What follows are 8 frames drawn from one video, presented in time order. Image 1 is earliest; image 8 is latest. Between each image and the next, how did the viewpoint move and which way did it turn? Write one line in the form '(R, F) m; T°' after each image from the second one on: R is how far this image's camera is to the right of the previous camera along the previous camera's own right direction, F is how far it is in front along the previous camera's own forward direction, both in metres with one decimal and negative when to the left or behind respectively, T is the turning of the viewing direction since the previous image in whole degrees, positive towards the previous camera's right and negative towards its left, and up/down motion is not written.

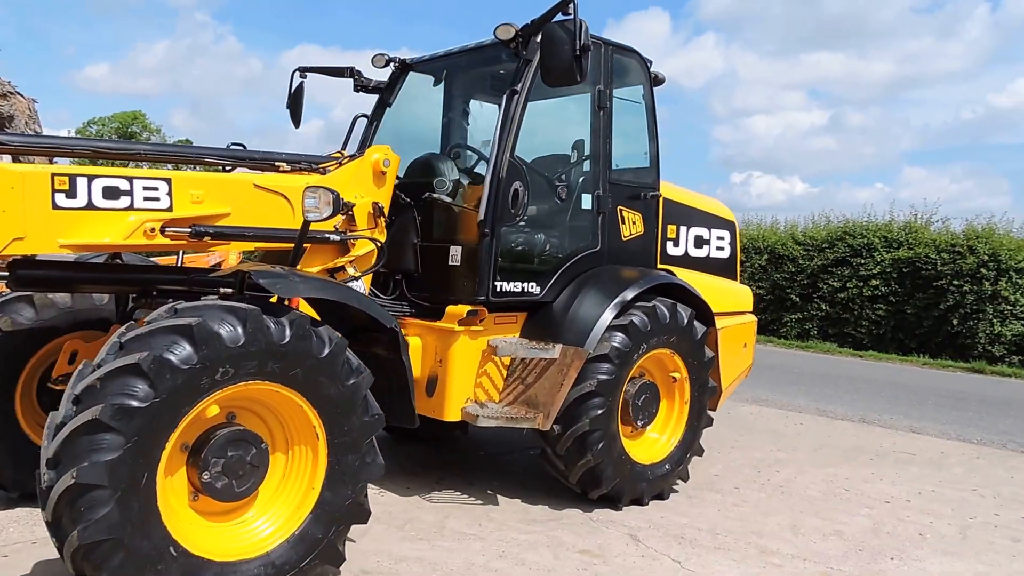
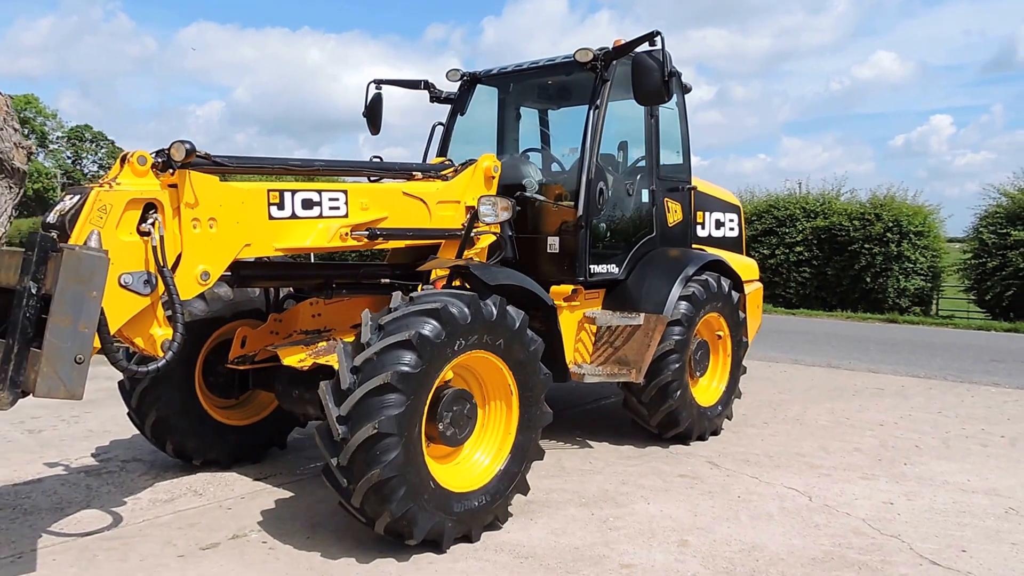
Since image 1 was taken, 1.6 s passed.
(-1.3, -0.8) m; +8°
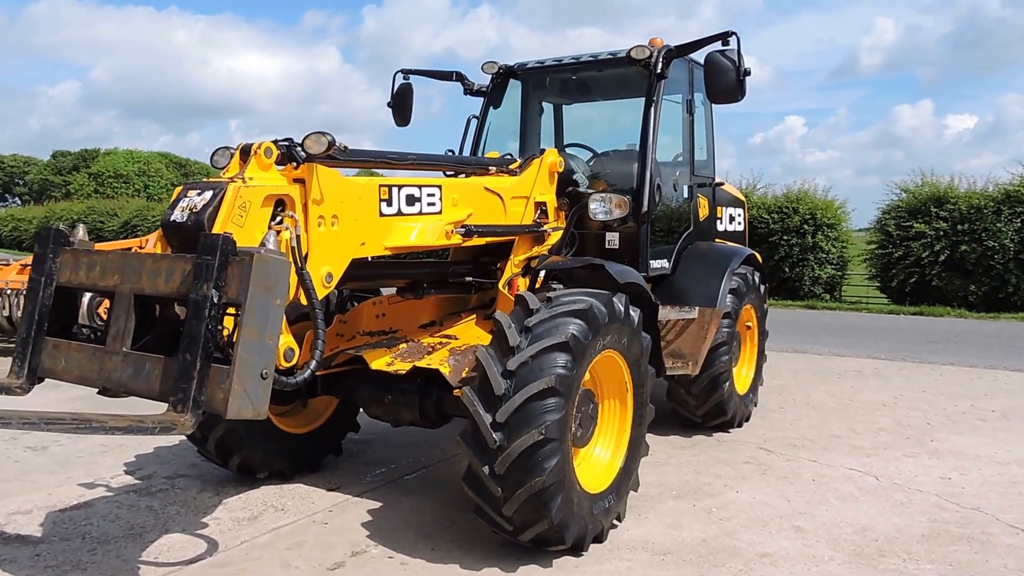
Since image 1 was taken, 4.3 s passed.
(-1.2, +0.2) m; +9°
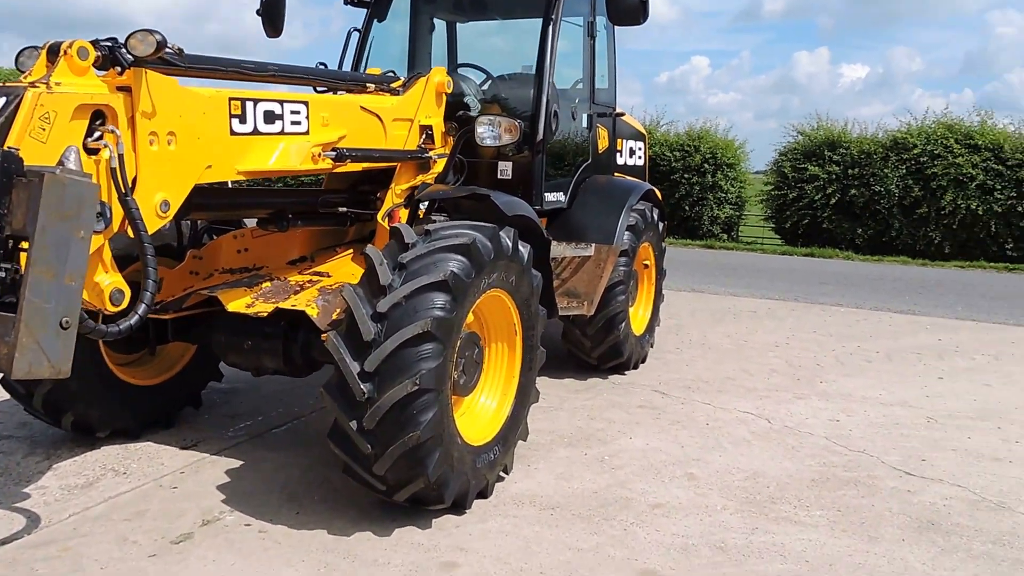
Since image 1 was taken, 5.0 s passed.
(+0.1, +0.4) m; +7°
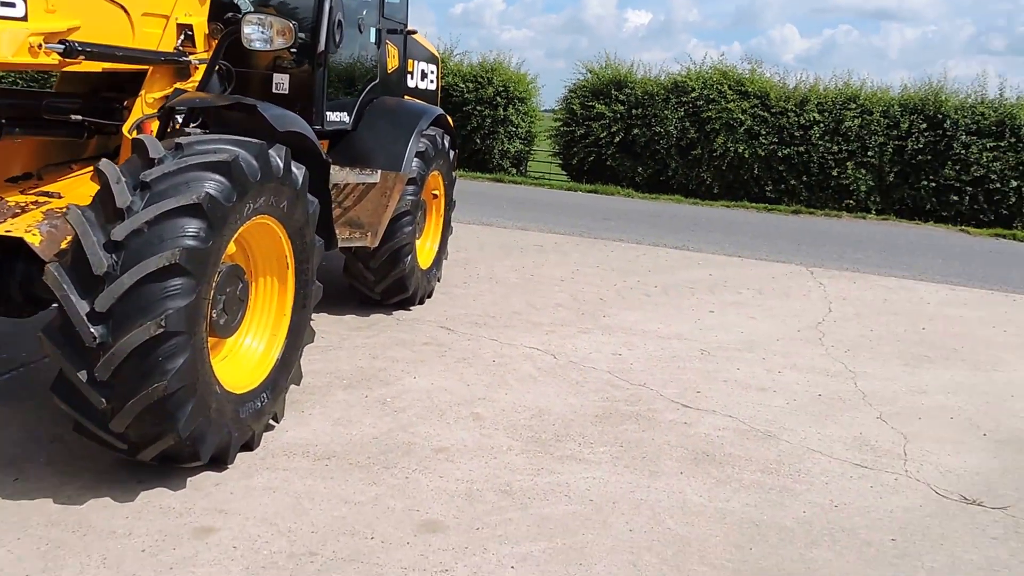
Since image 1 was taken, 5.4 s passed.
(+0.1, +0.3) m; +14°
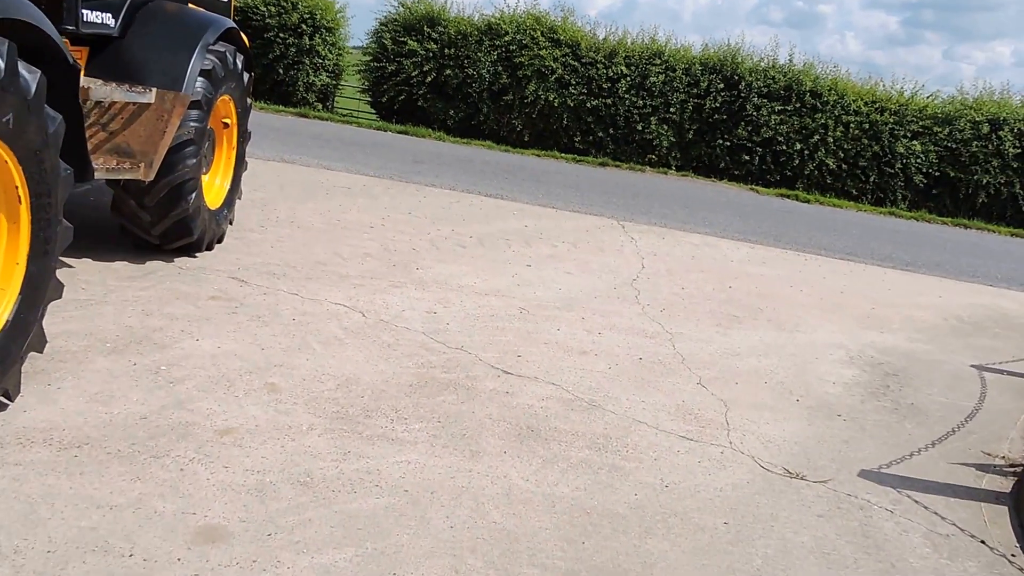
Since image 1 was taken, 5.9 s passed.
(0.0, +0.4) m; +13°
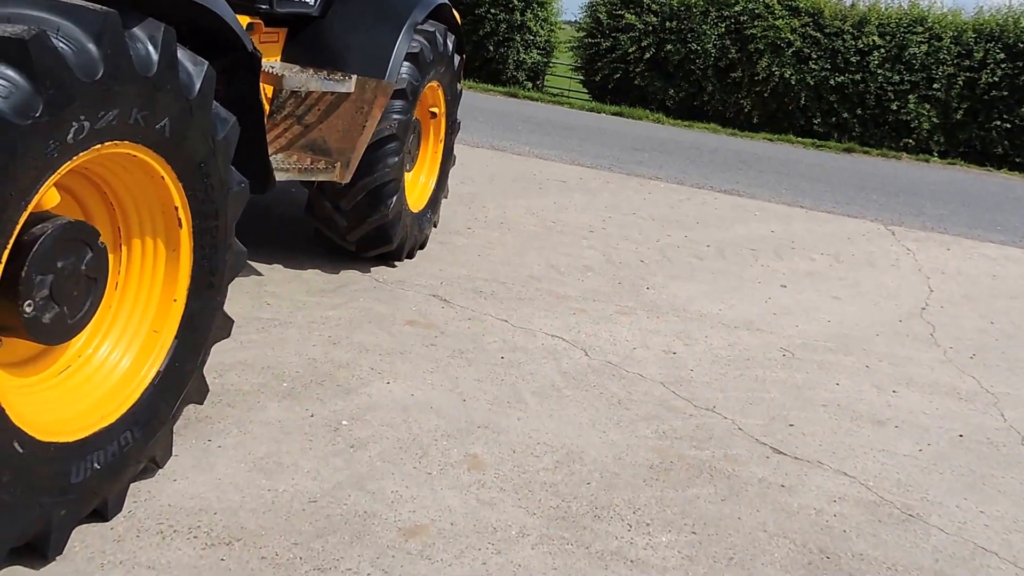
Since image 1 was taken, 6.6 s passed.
(-0.3, +0.9) m; -13°
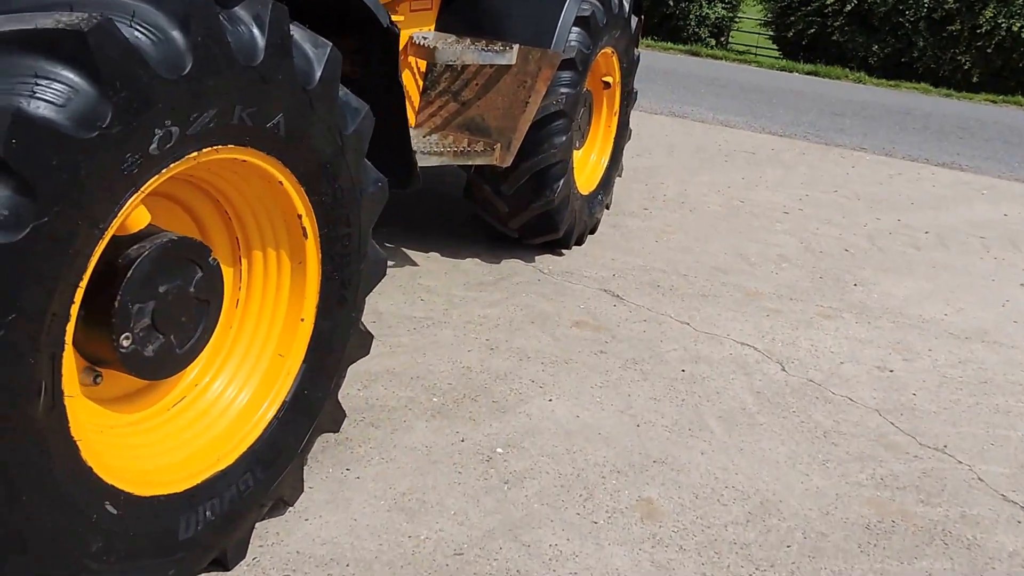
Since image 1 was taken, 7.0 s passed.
(-0.1, +0.4) m; -11°
